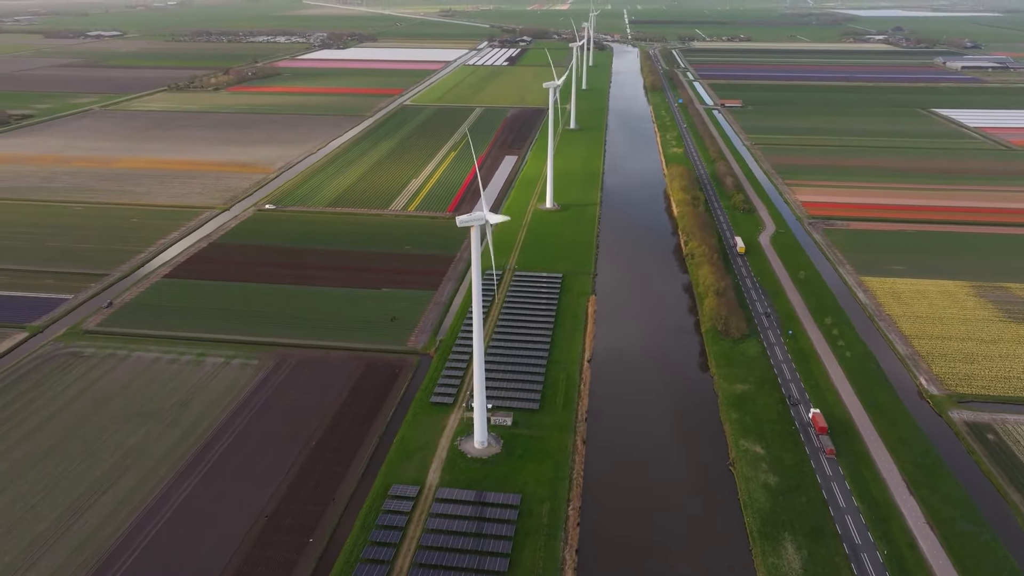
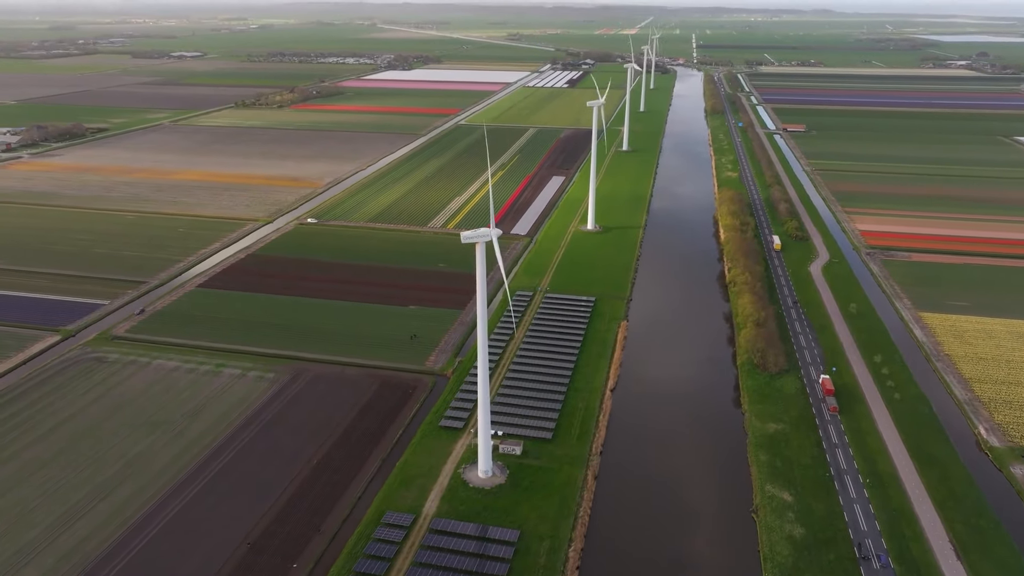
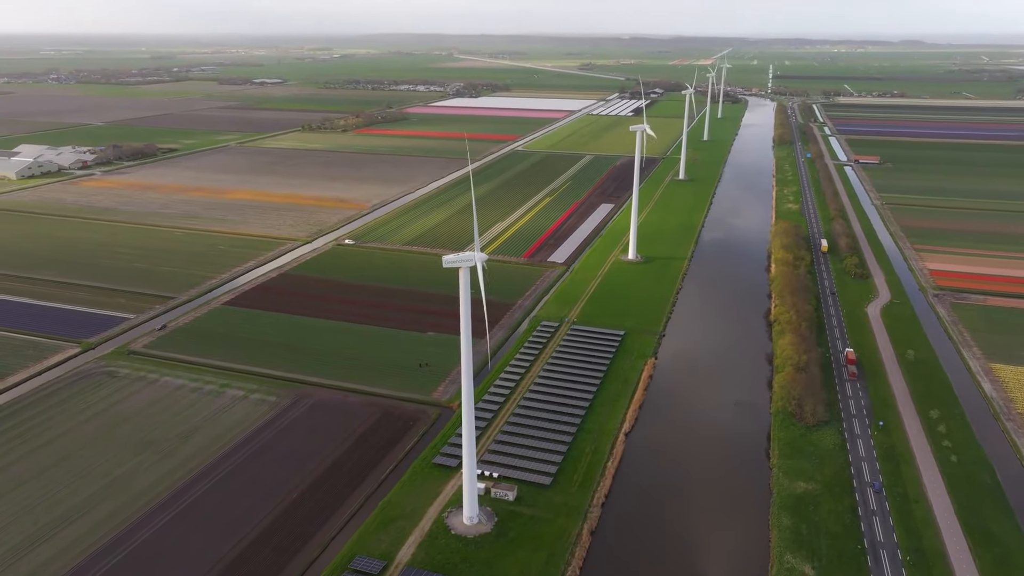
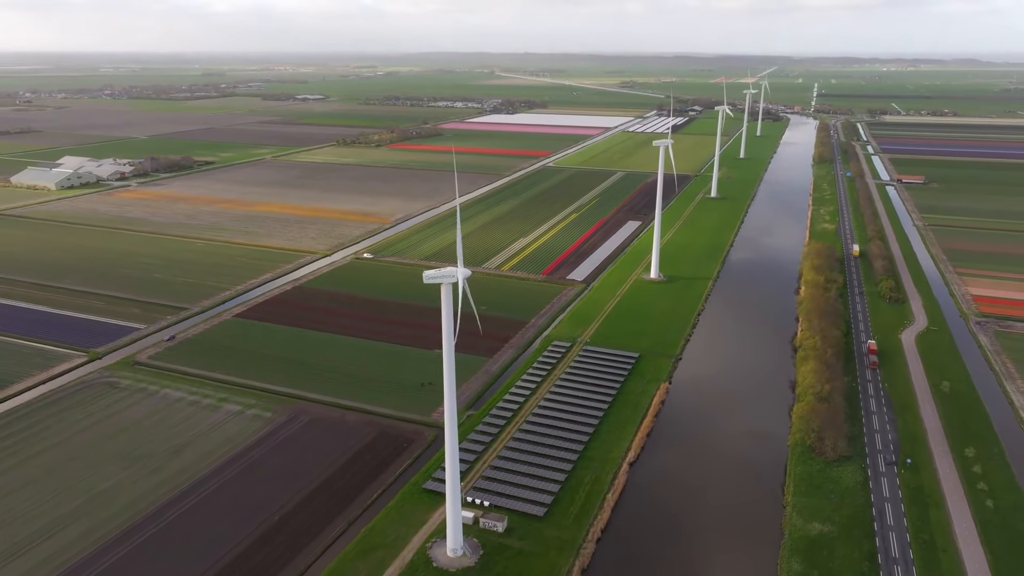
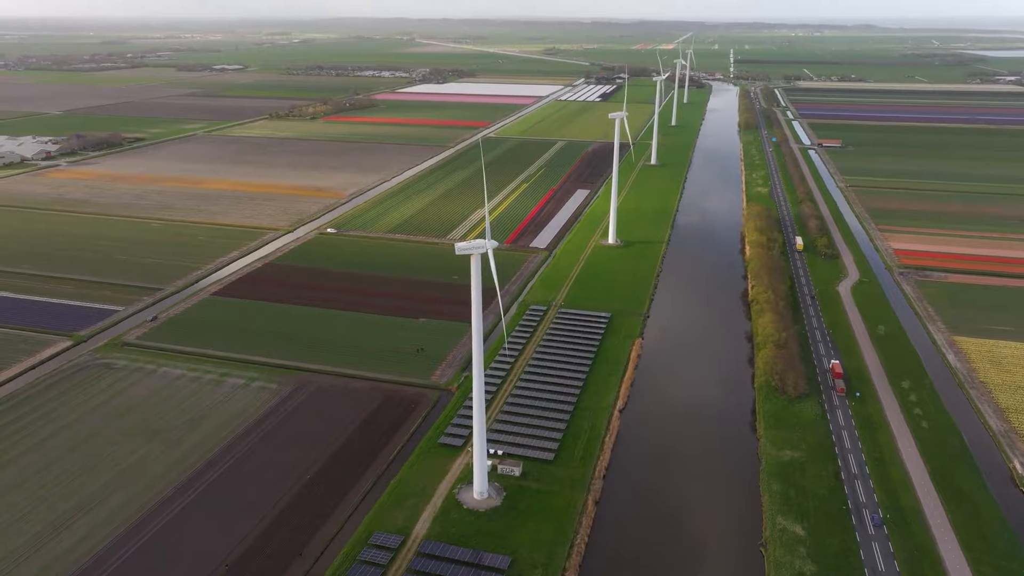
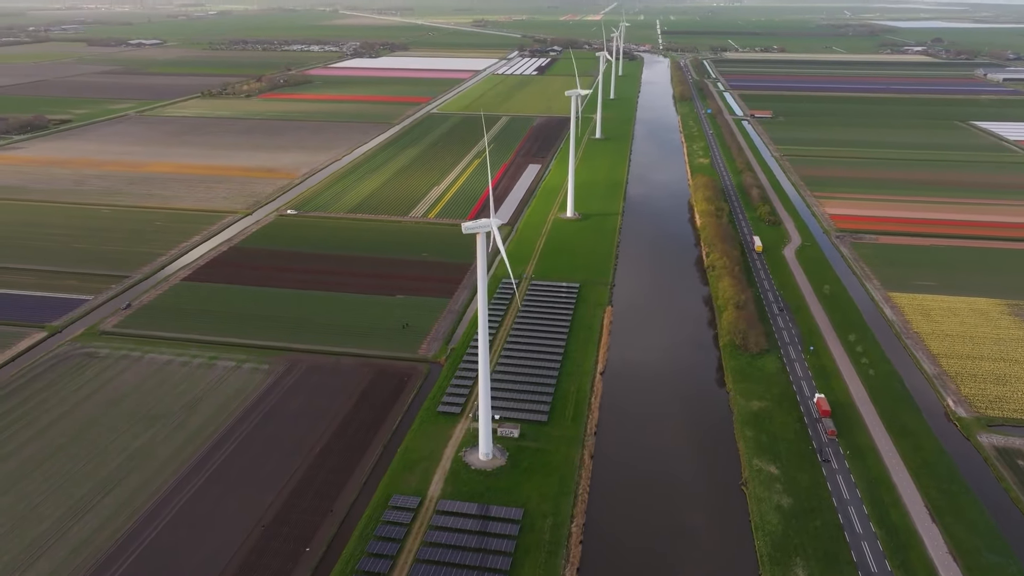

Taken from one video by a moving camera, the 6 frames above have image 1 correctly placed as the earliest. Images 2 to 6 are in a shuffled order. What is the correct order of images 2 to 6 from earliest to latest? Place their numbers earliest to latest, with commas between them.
6, 2, 5, 3, 4
